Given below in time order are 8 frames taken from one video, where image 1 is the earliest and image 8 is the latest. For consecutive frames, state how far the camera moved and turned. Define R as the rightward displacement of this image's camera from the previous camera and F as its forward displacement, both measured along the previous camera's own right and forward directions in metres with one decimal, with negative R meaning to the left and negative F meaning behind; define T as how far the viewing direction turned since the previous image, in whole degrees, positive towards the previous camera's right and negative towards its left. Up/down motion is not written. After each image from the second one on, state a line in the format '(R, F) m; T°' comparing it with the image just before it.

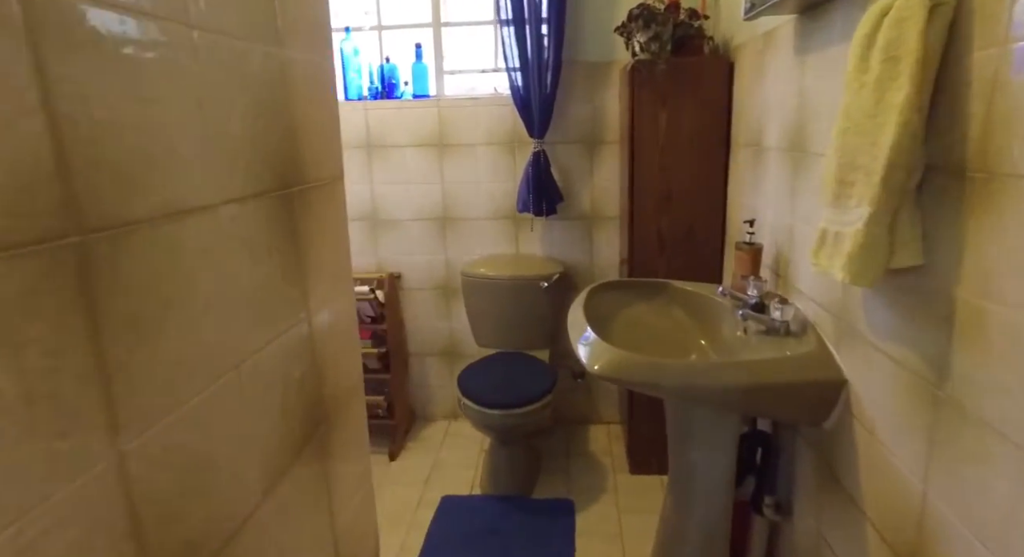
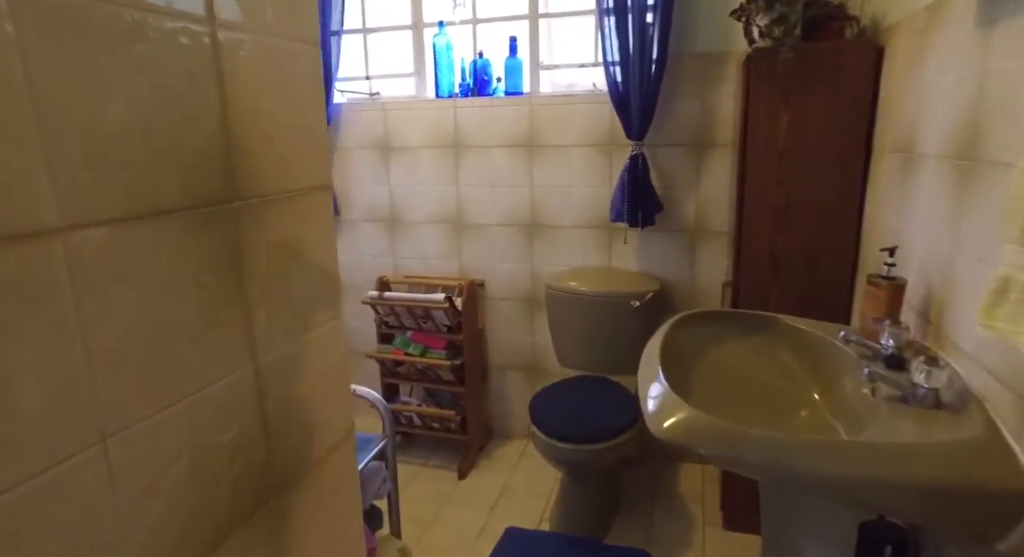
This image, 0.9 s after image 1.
(+0.1, +0.2) m; -11°
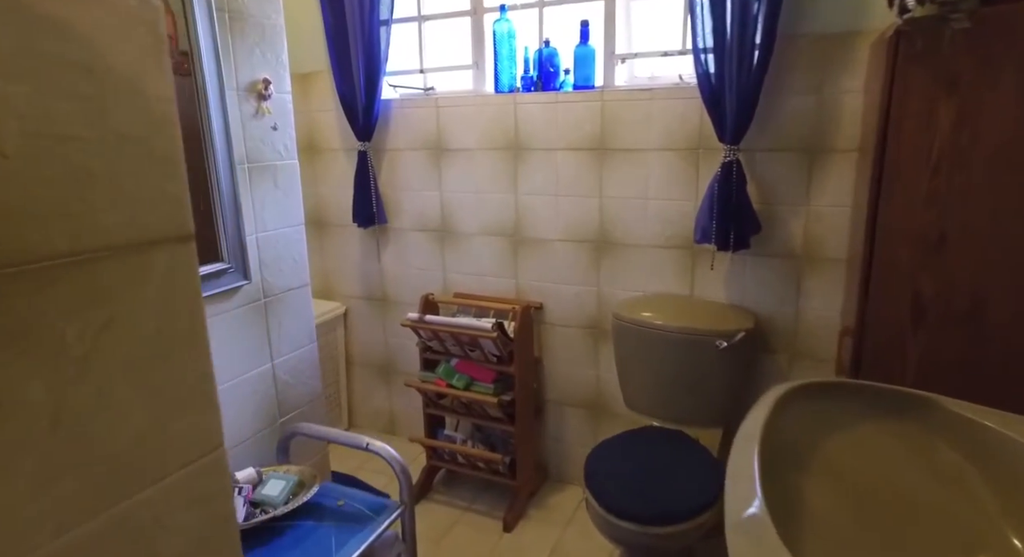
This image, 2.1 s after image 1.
(+0.1, +0.3) m; -7°
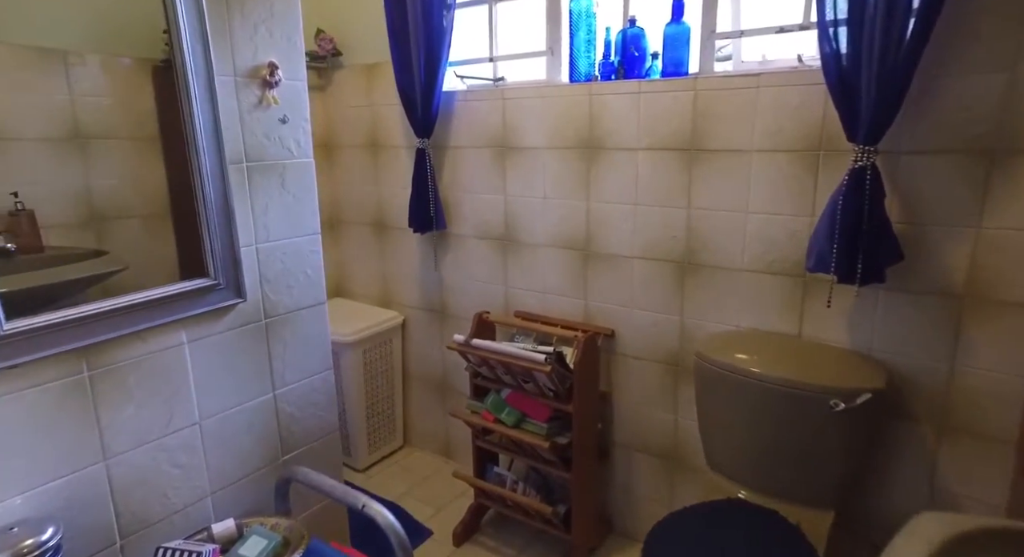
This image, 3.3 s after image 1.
(+0.1, +0.3) m; -10°
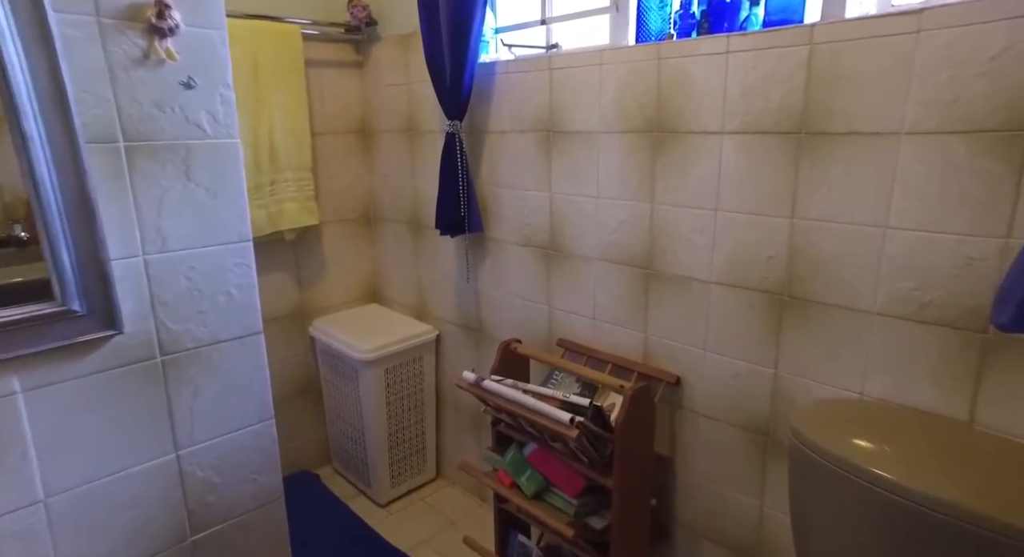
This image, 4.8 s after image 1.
(+0.2, +0.4) m; -10°
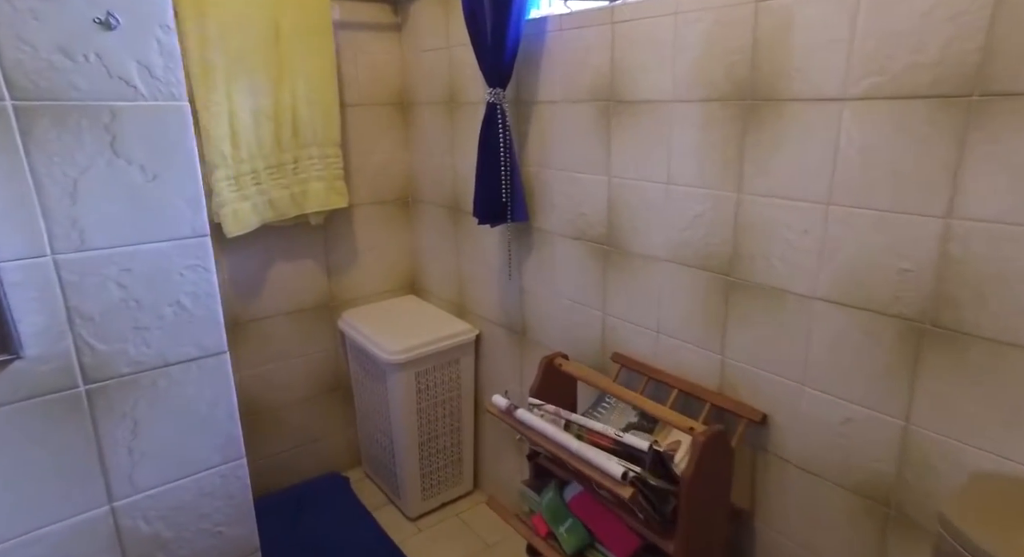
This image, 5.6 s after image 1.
(0.0, +0.3) m; -6°
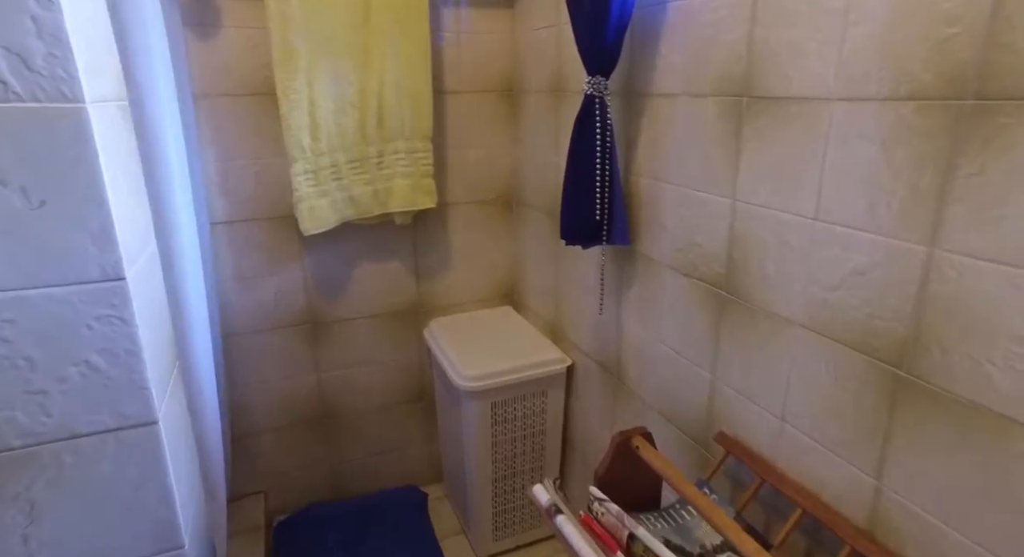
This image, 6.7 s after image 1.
(+0.1, +0.3) m; -14°
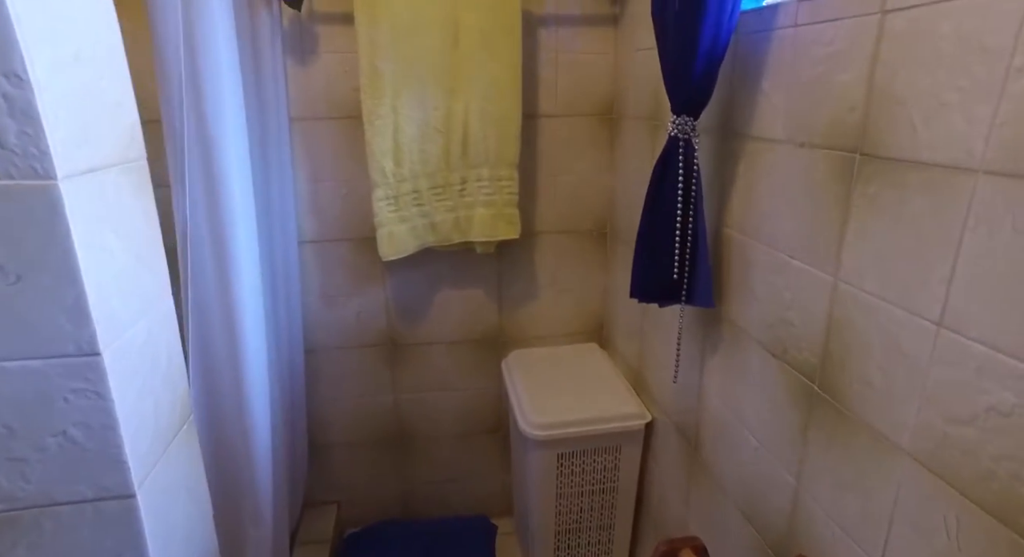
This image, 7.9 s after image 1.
(+0.1, +0.1) m; -12°
